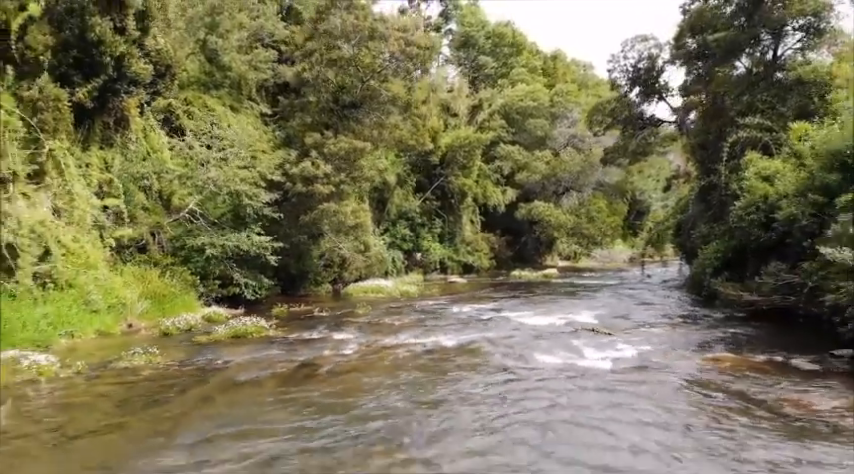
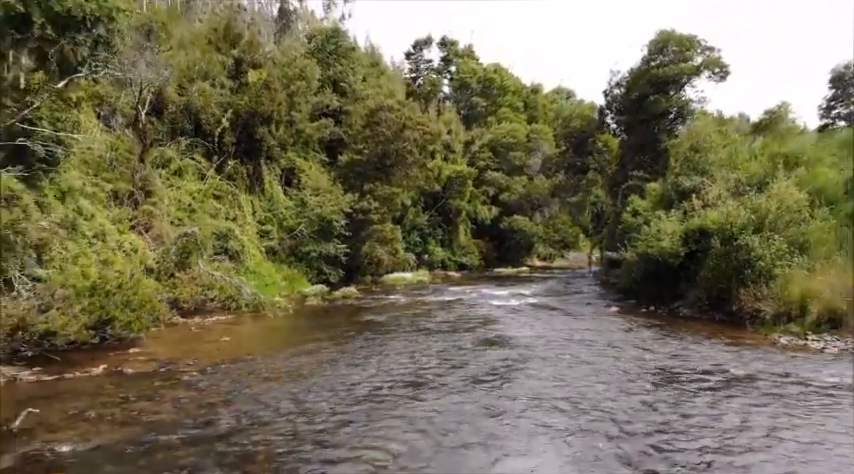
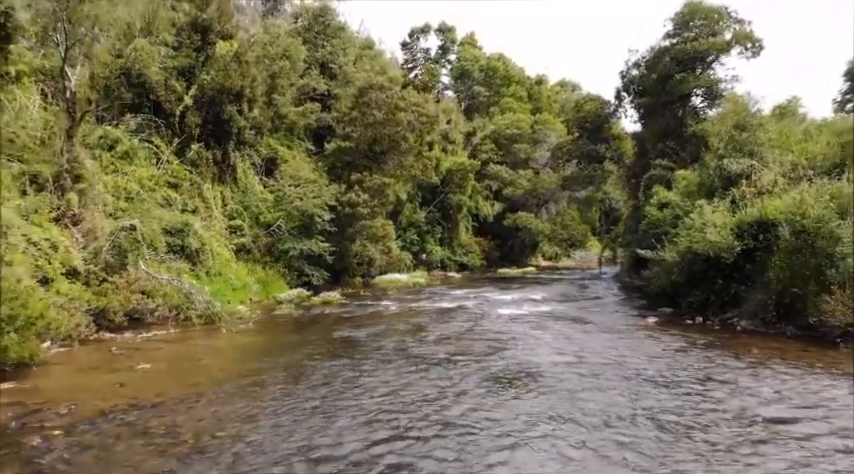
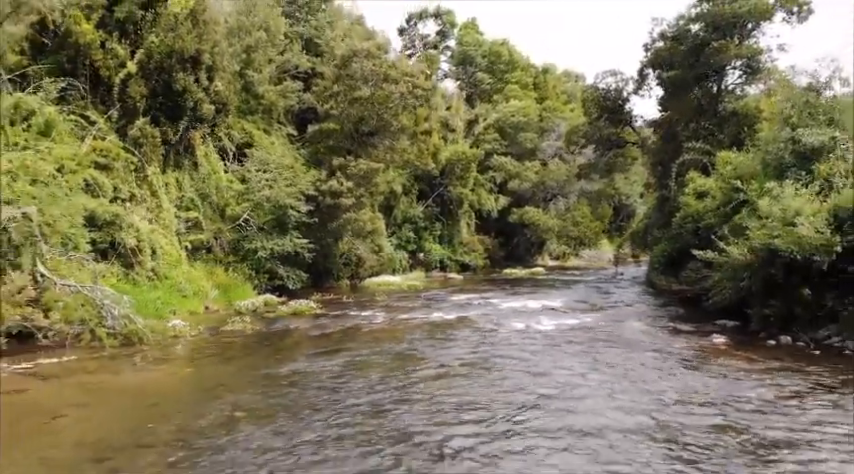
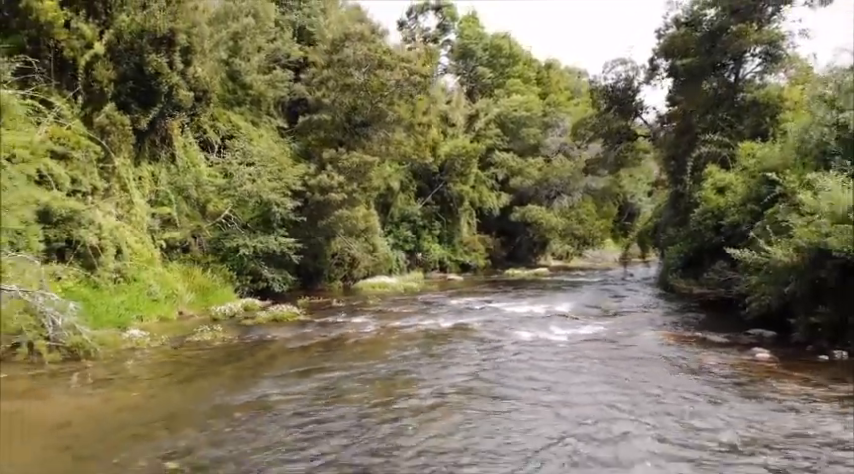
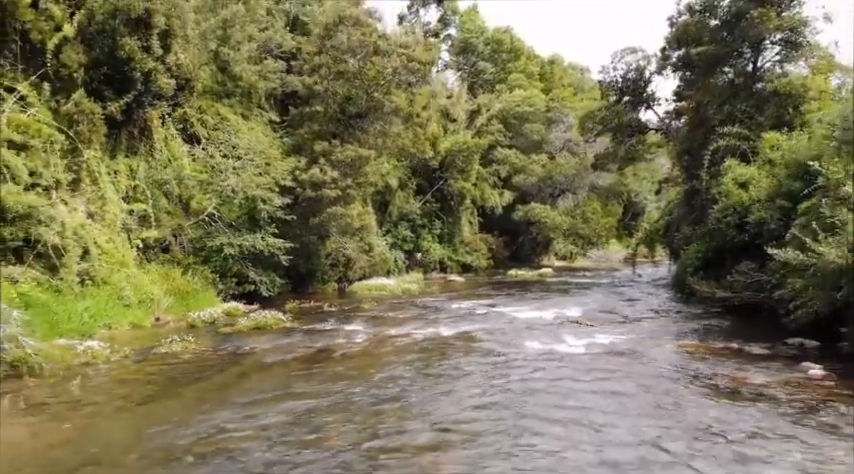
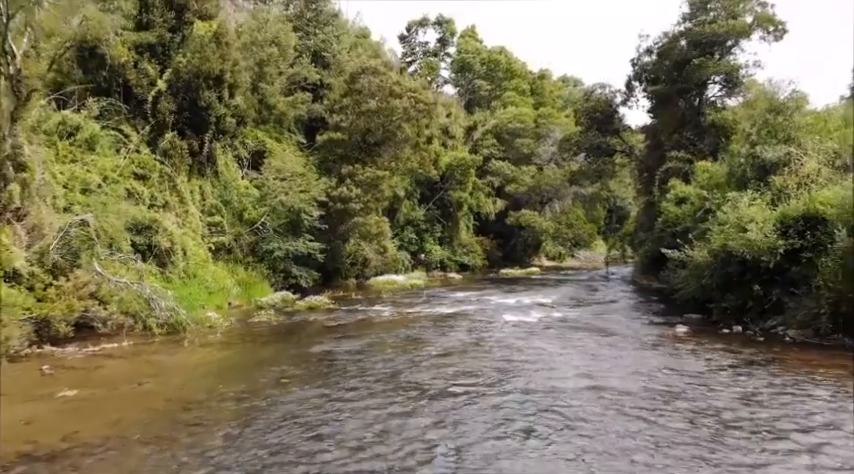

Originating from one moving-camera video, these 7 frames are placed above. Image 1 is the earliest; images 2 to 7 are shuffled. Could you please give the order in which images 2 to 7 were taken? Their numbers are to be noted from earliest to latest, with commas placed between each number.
6, 5, 4, 7, 3, 2
